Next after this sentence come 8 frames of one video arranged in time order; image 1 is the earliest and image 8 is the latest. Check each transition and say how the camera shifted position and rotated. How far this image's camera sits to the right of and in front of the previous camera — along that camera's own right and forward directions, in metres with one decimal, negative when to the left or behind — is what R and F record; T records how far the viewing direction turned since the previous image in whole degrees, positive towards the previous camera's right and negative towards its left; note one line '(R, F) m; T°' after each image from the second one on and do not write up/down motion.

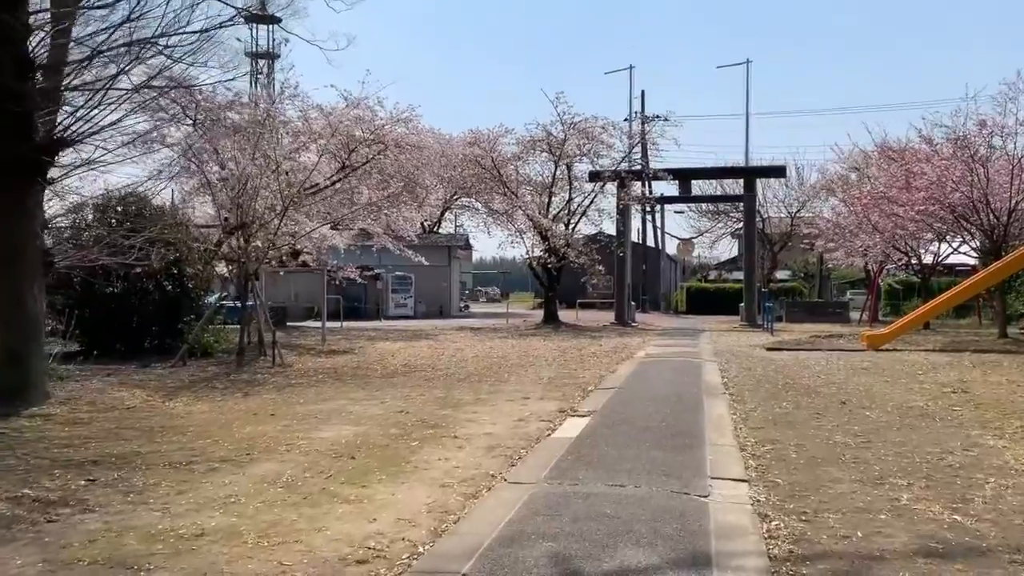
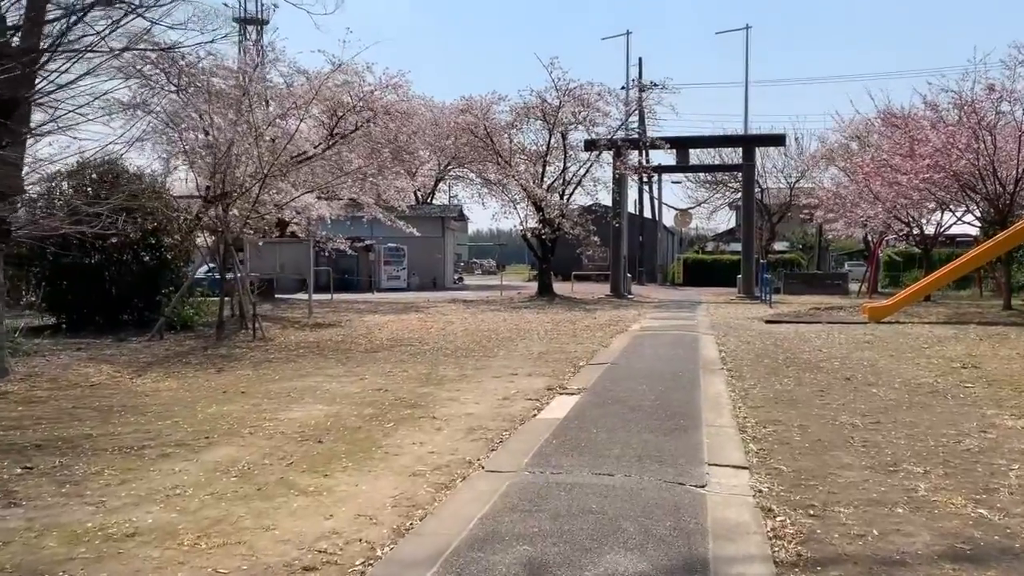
(+0.1, +0.5) m; 0°
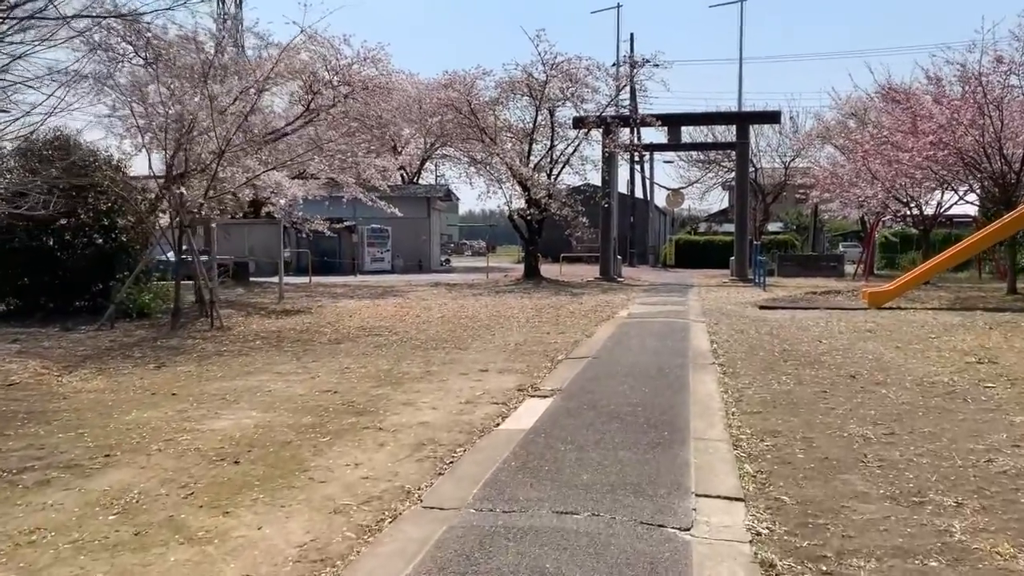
(+0.2, +0.9) m; 0°
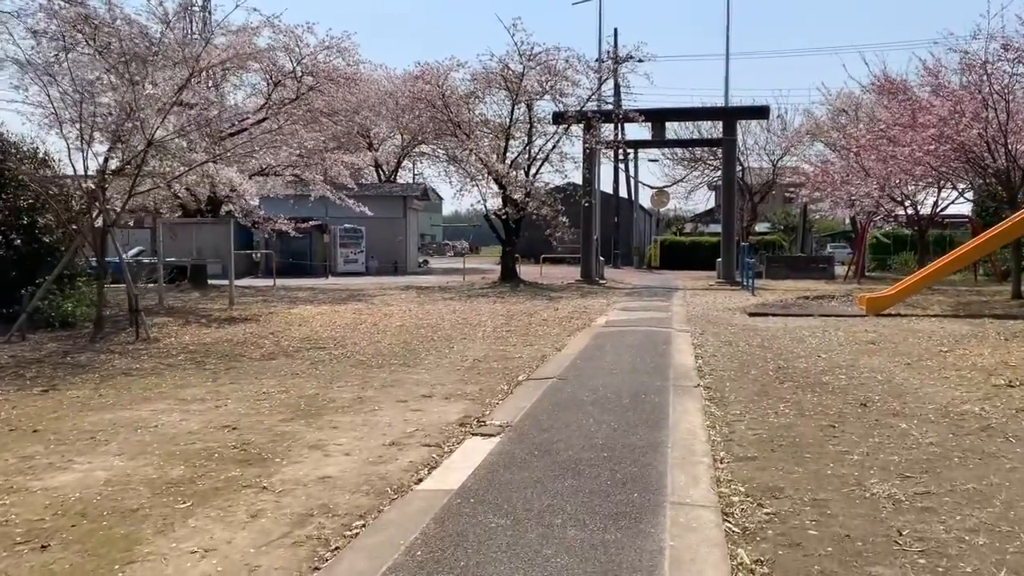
(+0.3, +1.3) m; +1°
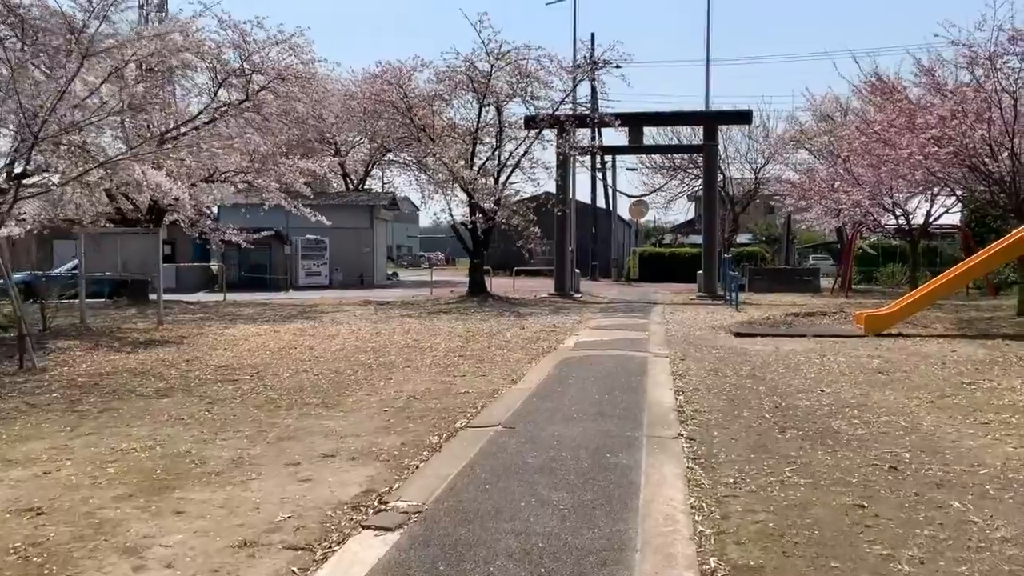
(+0.3, +1.5) m; +1°
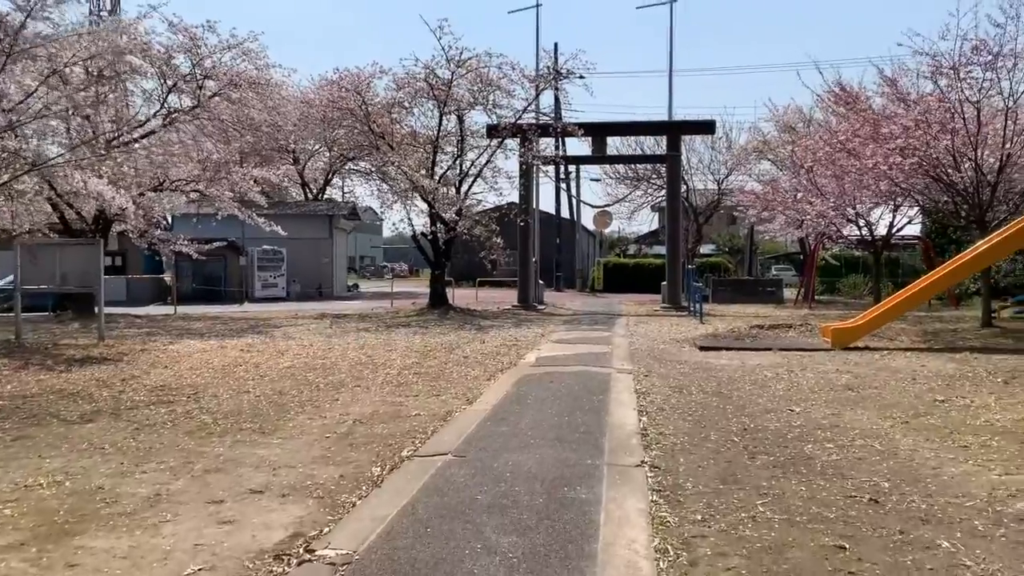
(+0.1, +0.4) m; +2°
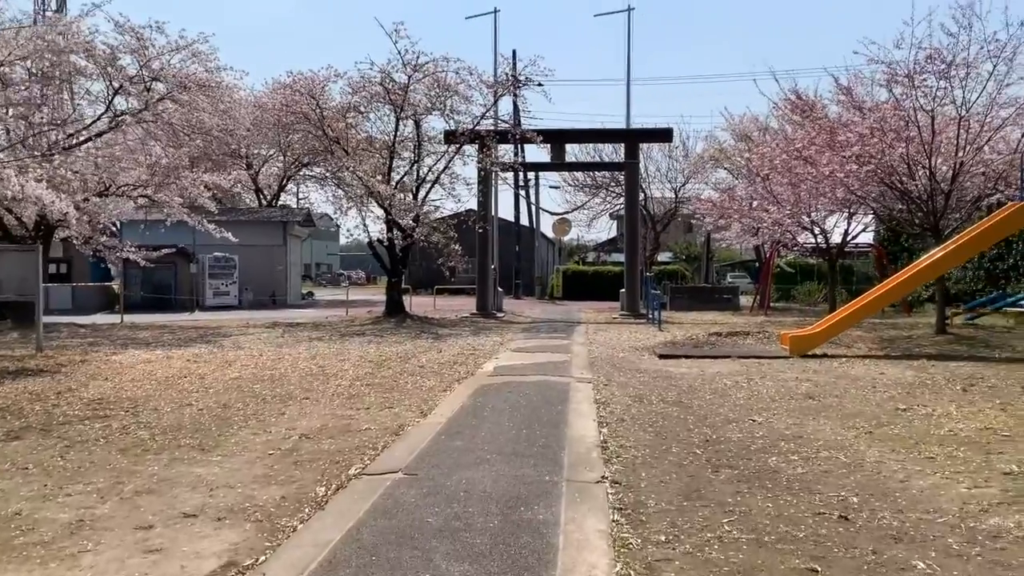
(0.0, +0.3) m; +3°
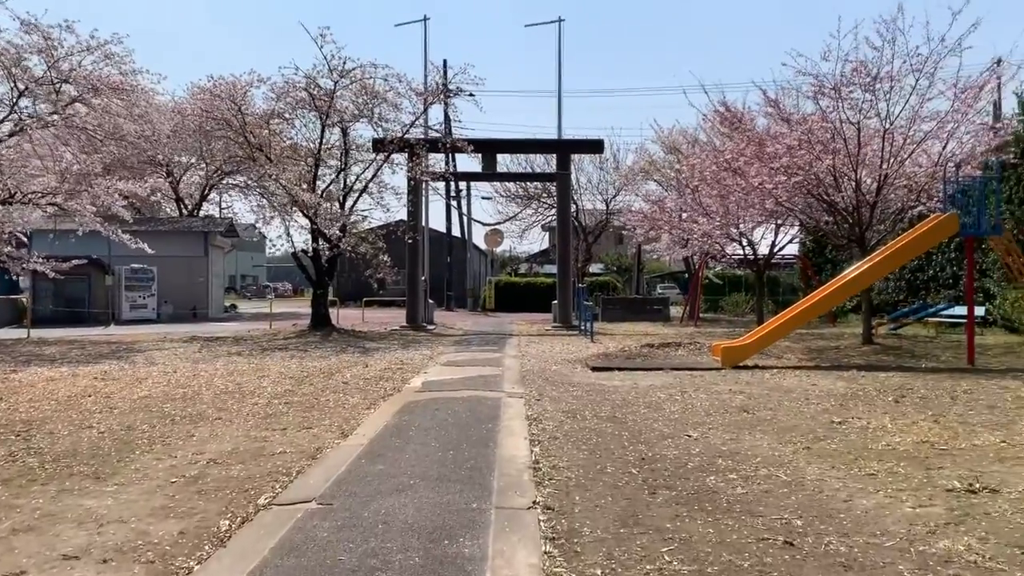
(0.0, +0.3) m; +4°
